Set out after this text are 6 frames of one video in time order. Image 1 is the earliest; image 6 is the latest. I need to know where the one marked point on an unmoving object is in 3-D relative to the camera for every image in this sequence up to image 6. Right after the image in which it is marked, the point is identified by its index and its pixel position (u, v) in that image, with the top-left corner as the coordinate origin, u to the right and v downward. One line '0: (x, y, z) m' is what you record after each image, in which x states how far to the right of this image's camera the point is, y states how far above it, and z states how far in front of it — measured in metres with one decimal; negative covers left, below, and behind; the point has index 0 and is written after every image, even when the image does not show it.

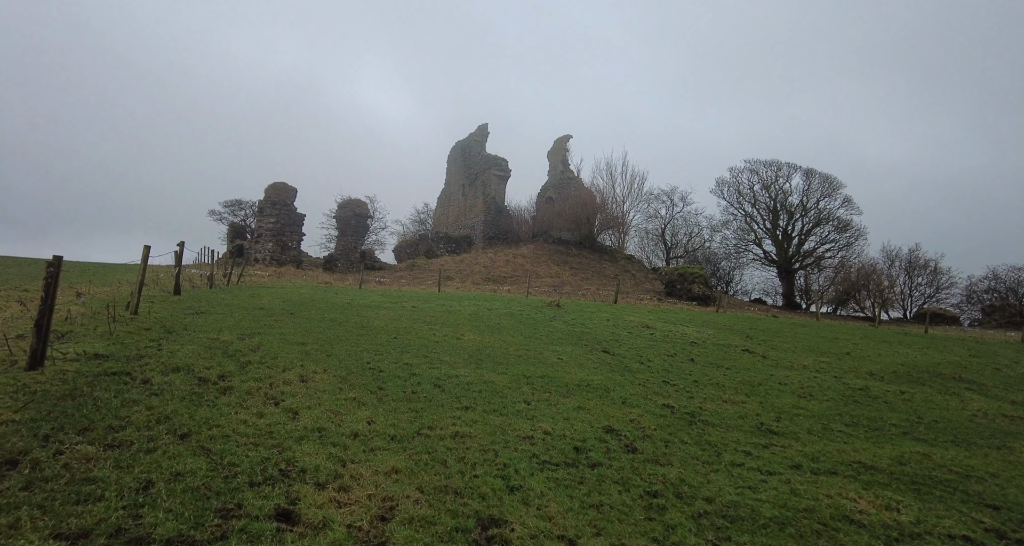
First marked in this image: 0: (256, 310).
0: (-6.2, -0.9, +12.1) m
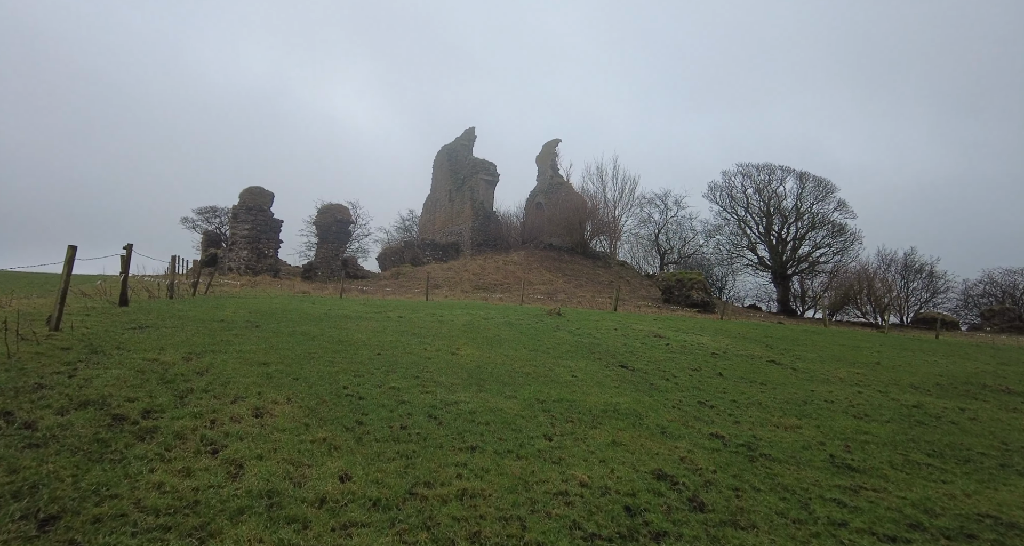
0: (-6.1, -1.0, +10.3) m
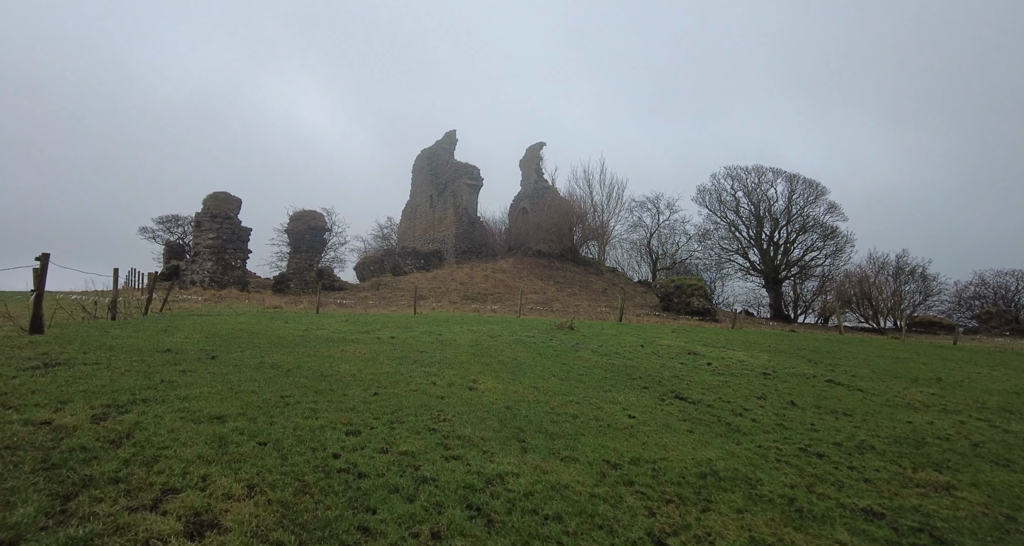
0: (-5.6, -1.3, +7.9) m
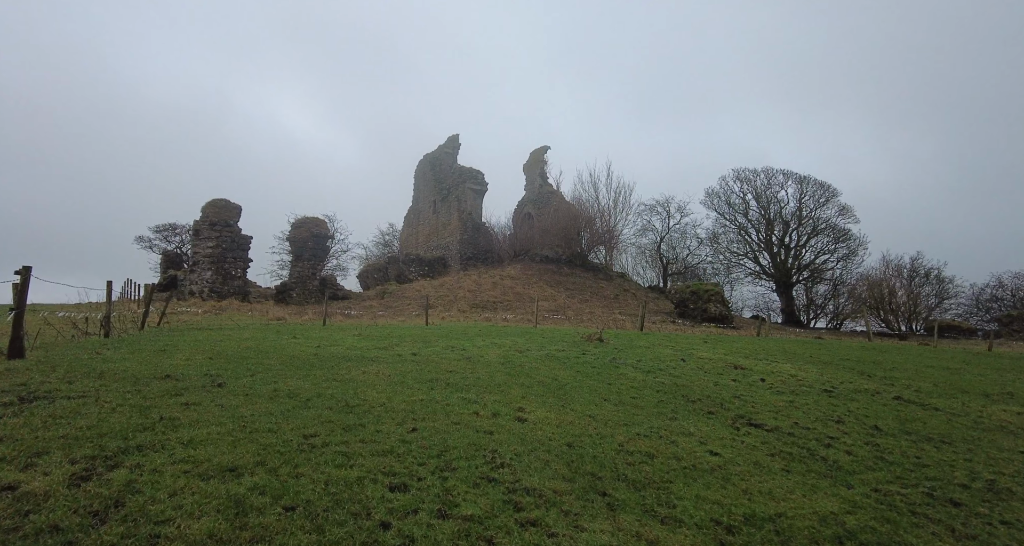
0: (-4.9, -1.5, +6.9) m
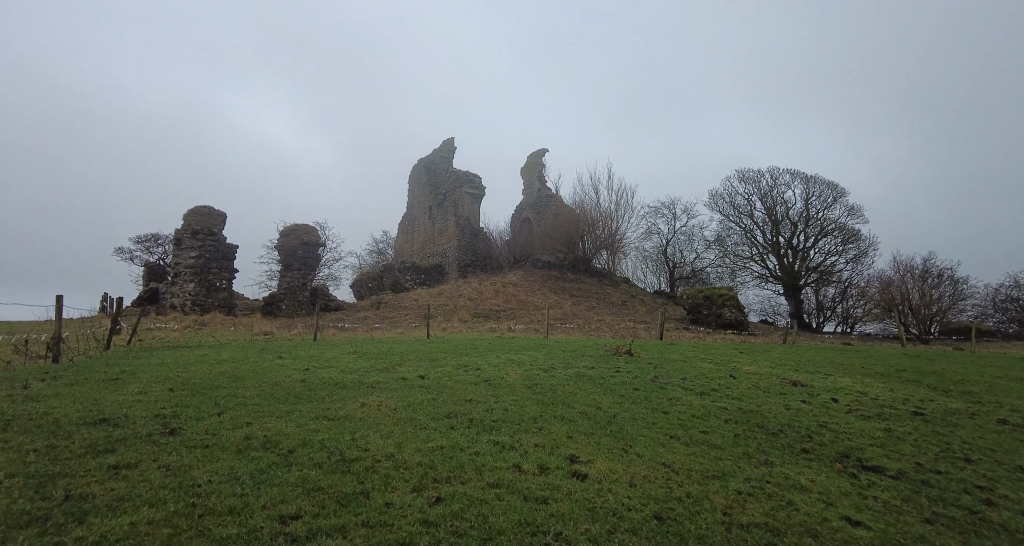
0: (-4.4, -1.6, +5.1) m
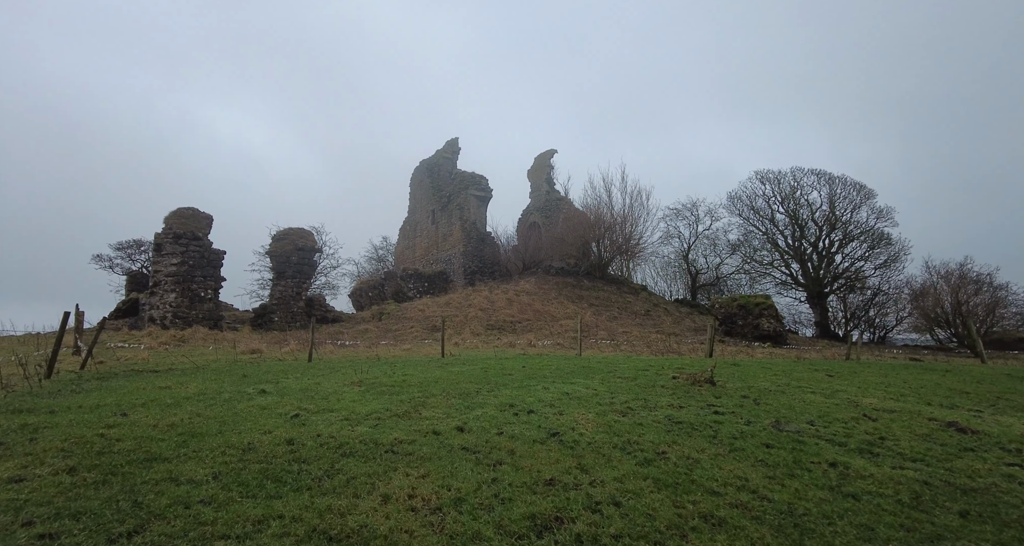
0: (-3.4, -1.7, +2.4) m
